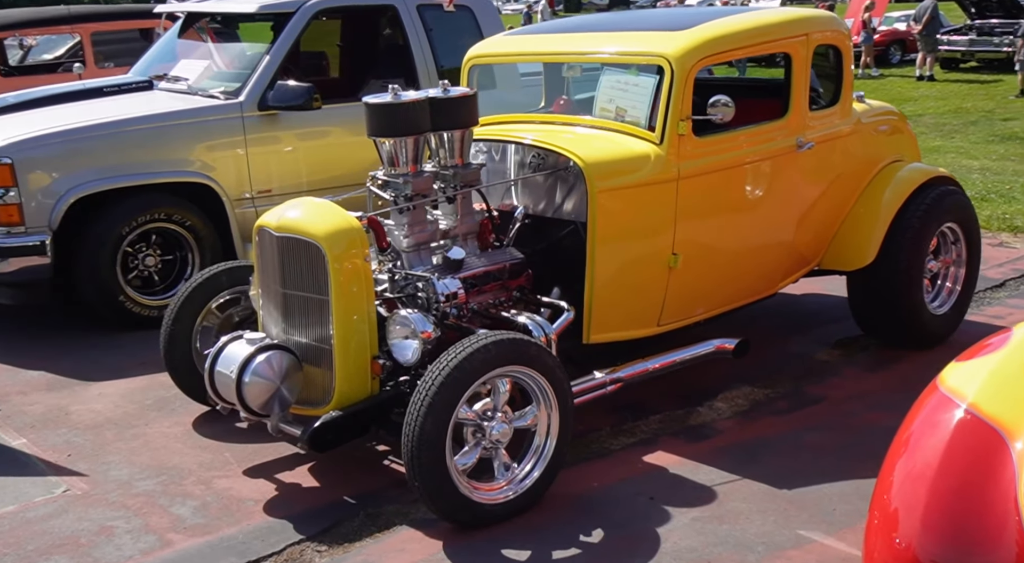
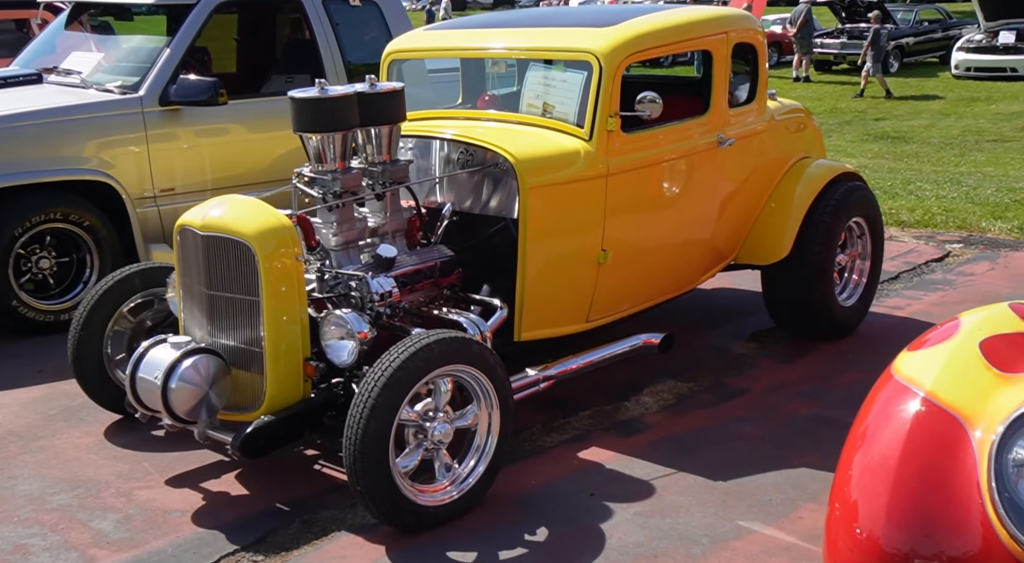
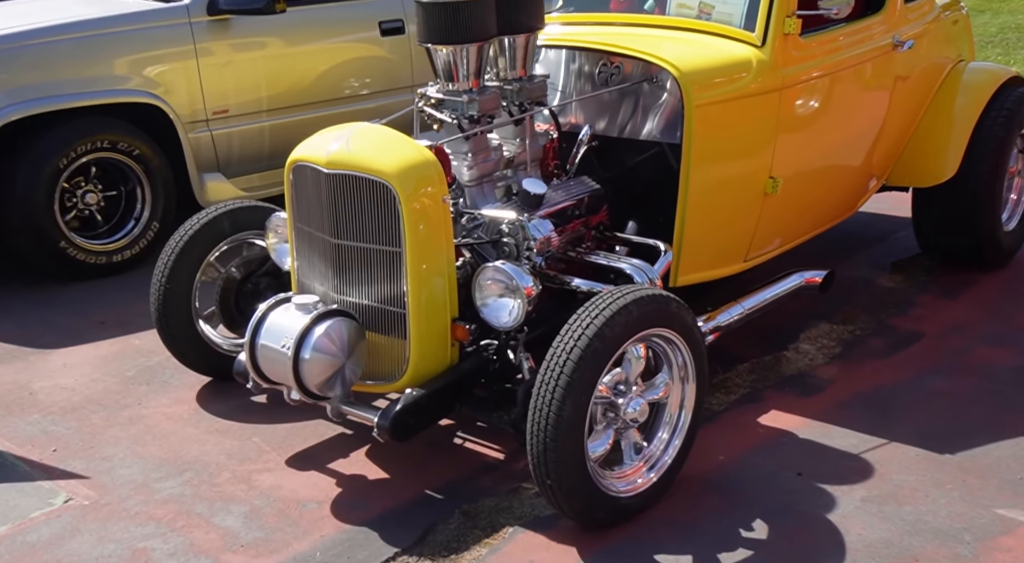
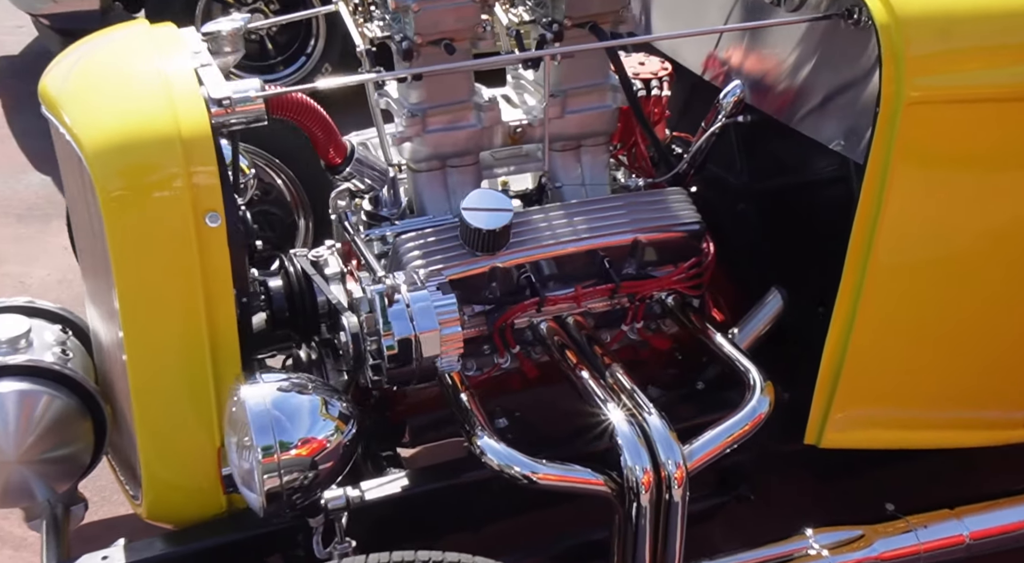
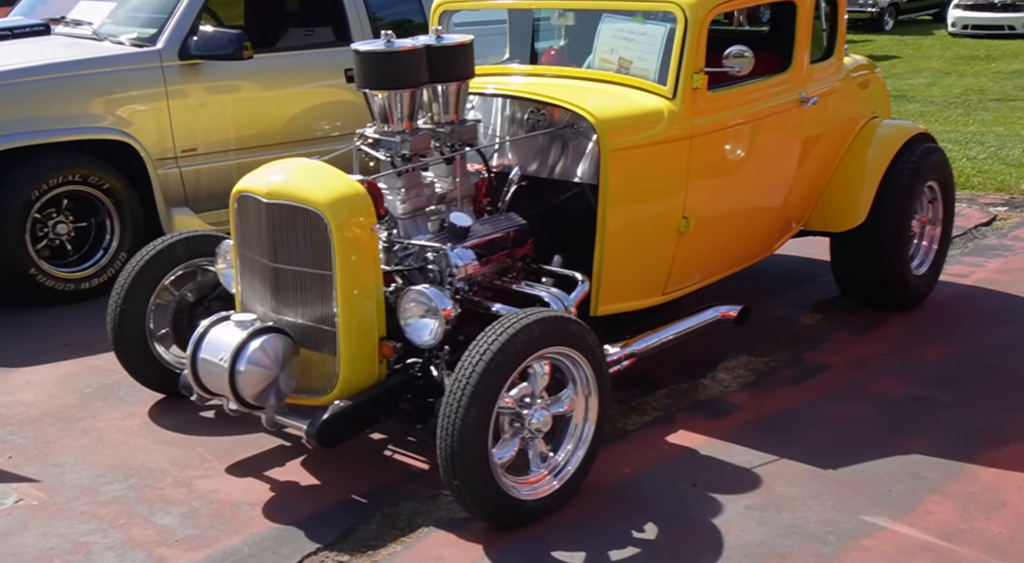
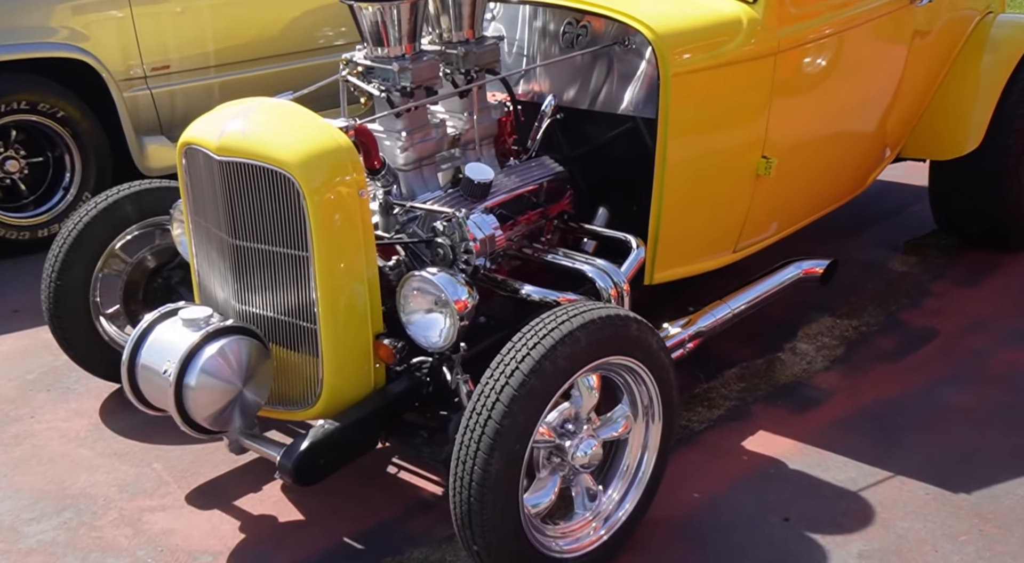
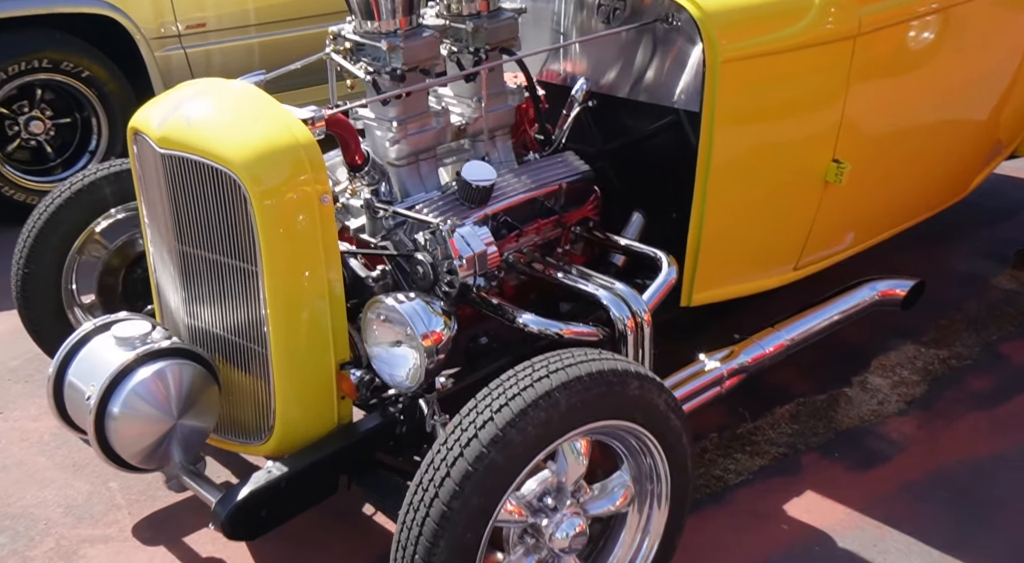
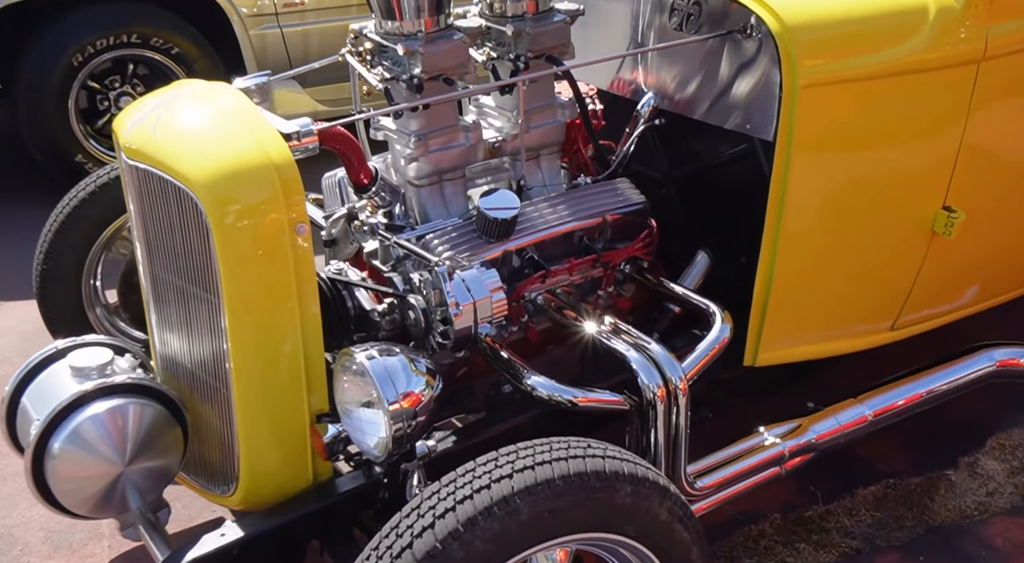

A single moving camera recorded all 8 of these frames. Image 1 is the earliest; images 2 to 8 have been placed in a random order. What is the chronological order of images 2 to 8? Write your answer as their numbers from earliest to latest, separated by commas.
2, 5, 3, 6, 7, 8, 4
